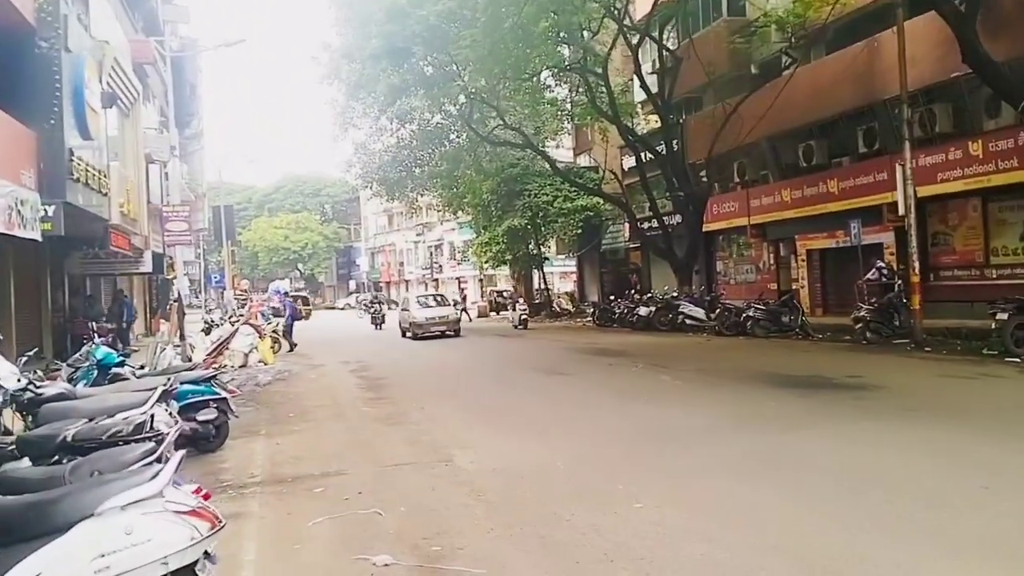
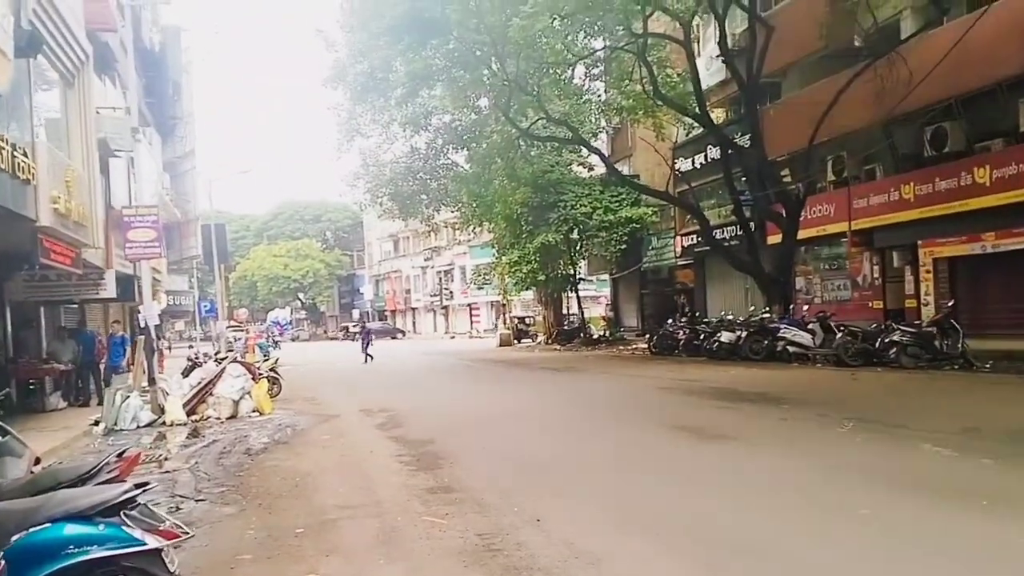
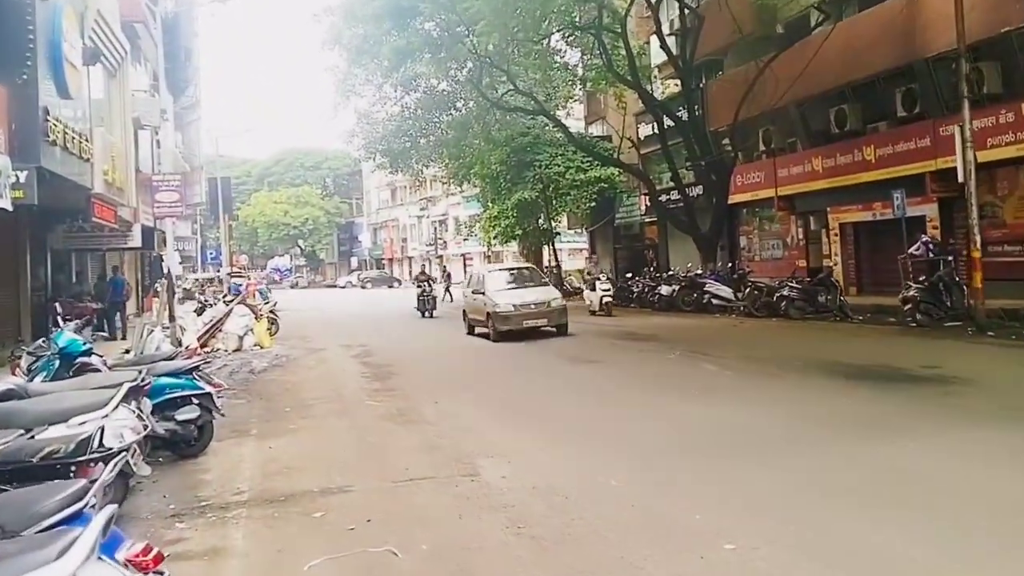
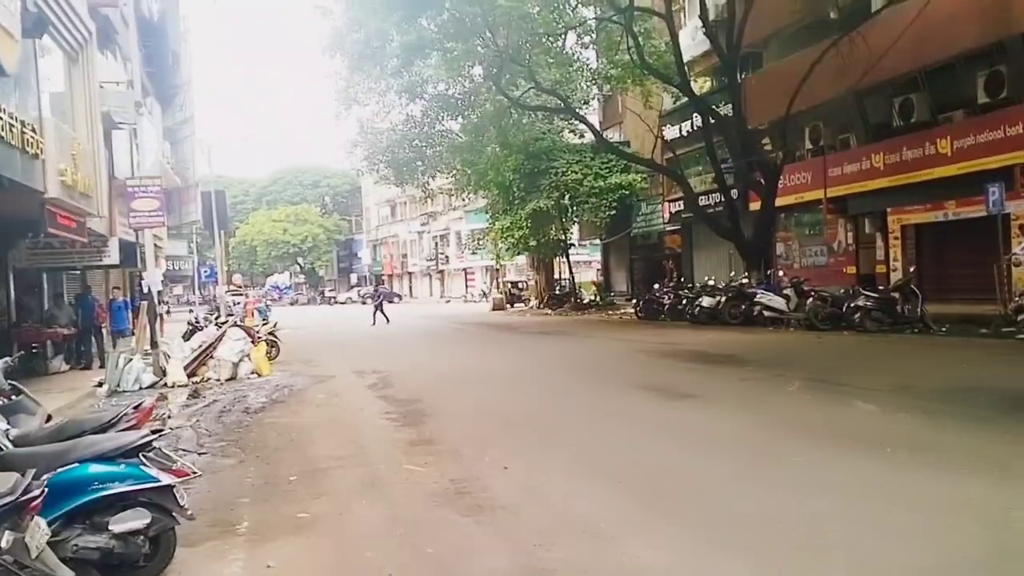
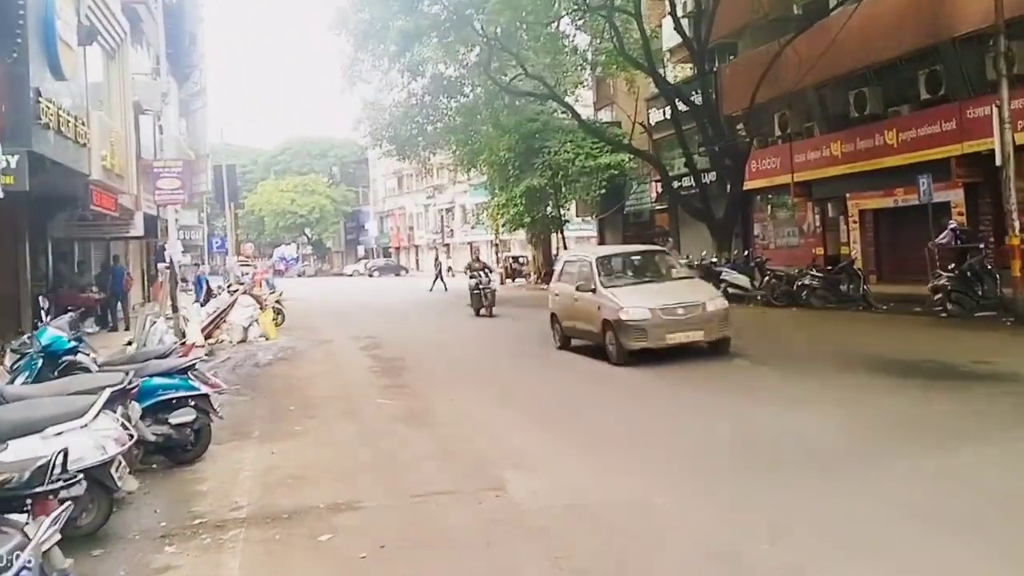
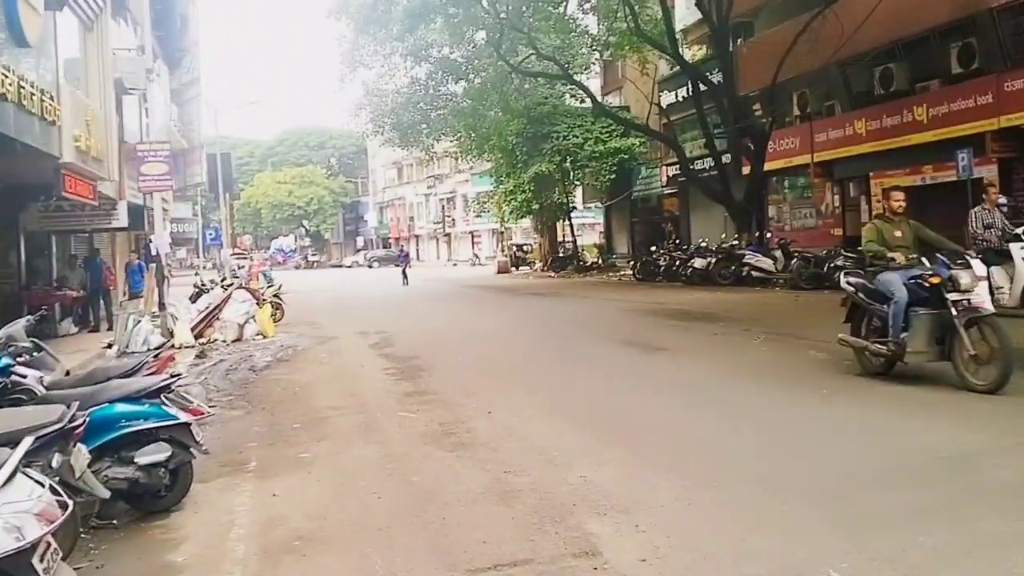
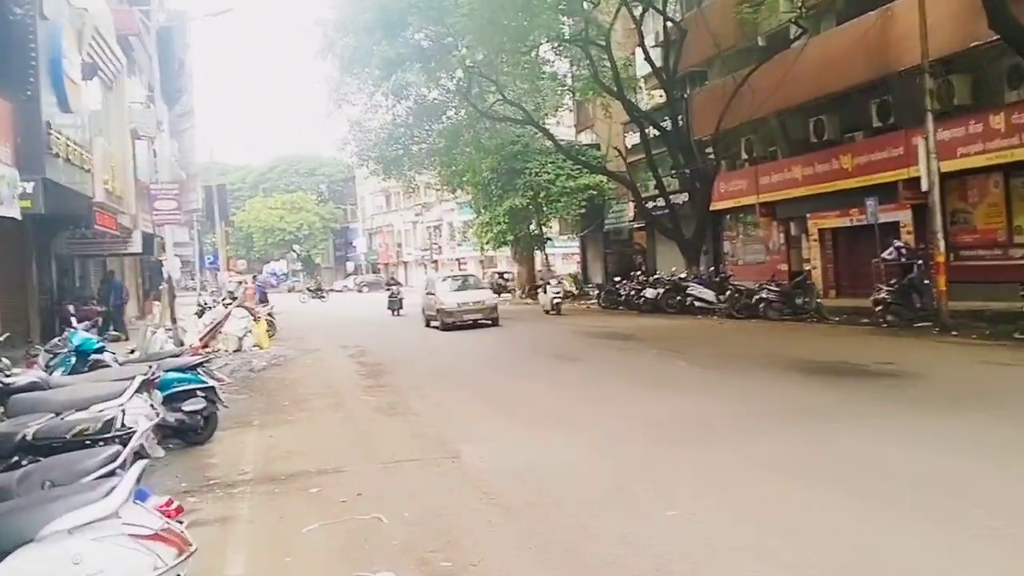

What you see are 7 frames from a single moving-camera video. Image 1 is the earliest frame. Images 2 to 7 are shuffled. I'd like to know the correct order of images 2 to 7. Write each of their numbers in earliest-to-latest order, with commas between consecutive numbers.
7, 3, 5, 6, 4, 2
